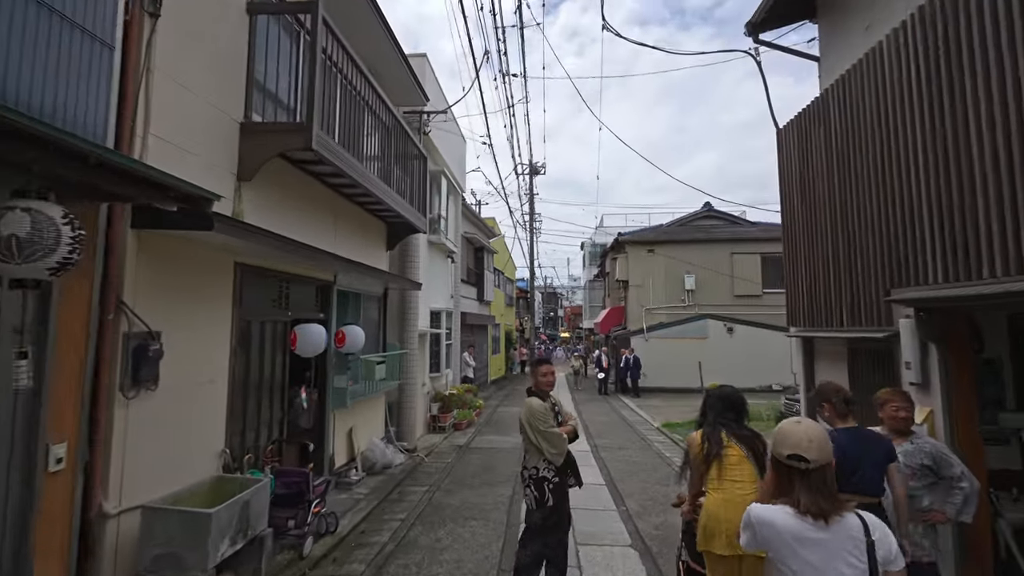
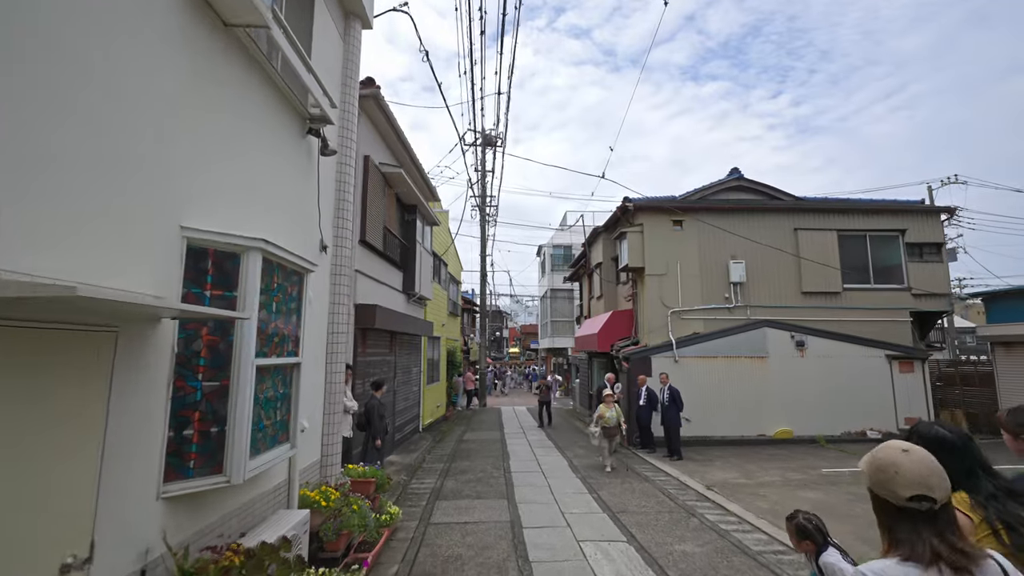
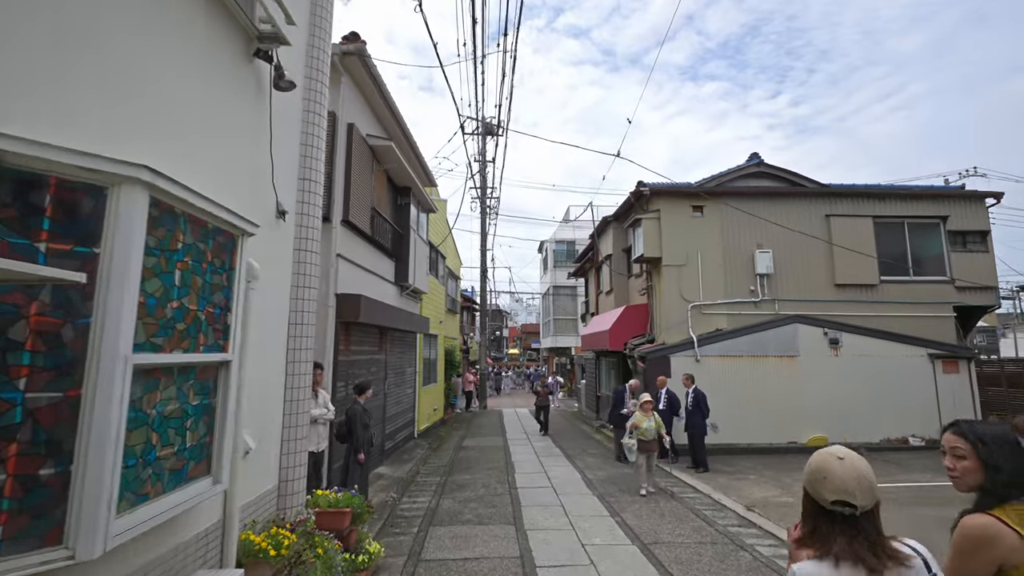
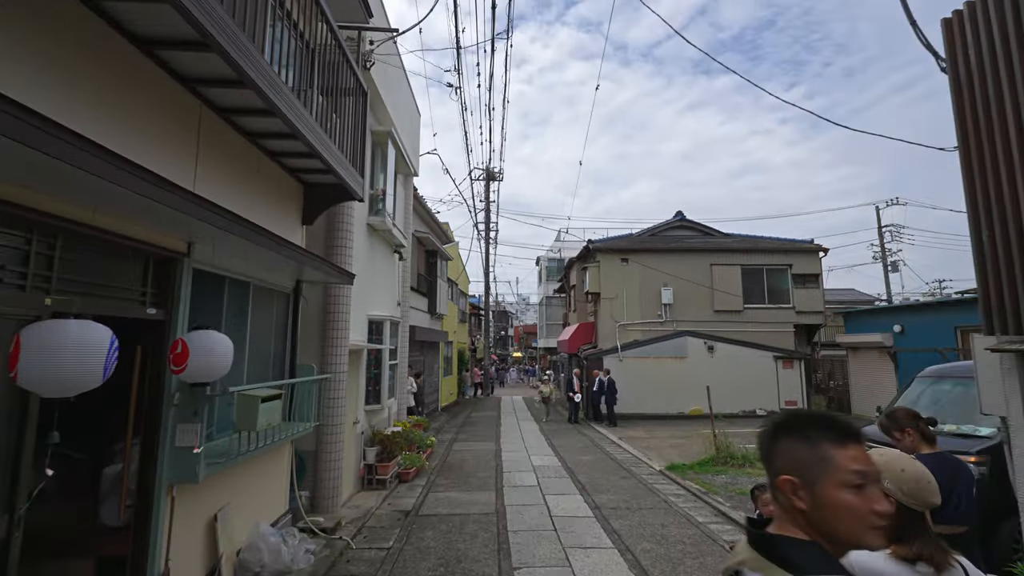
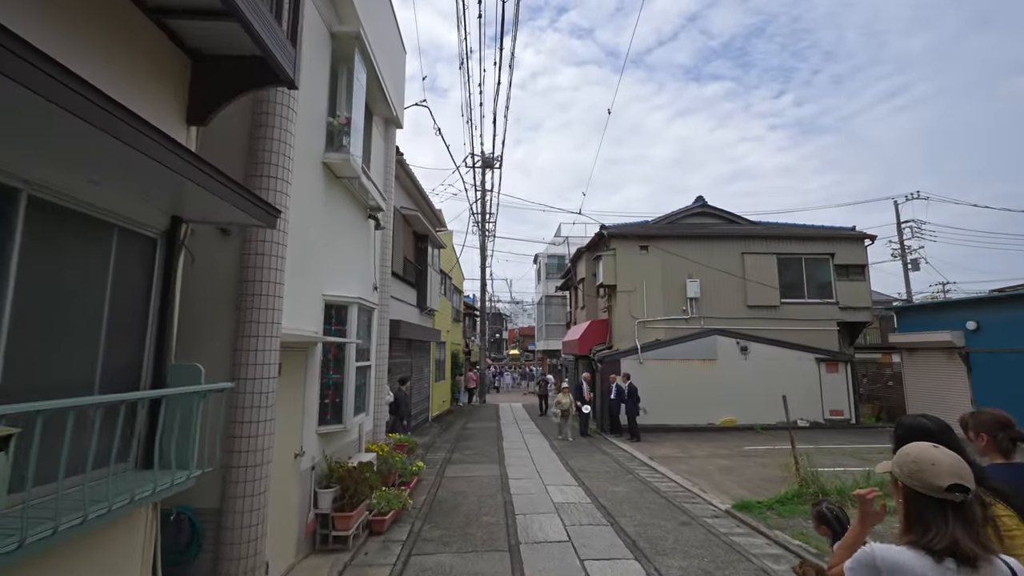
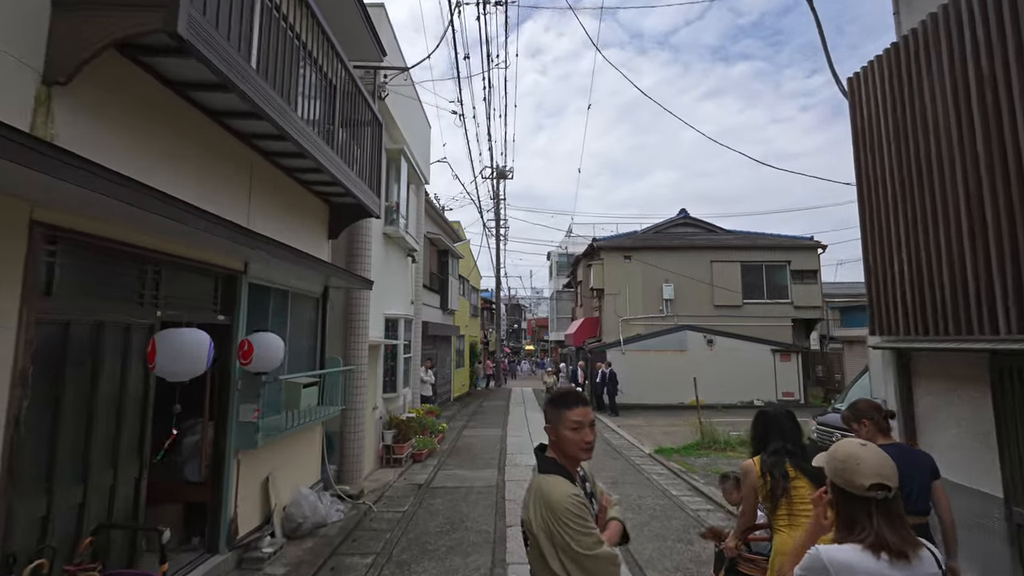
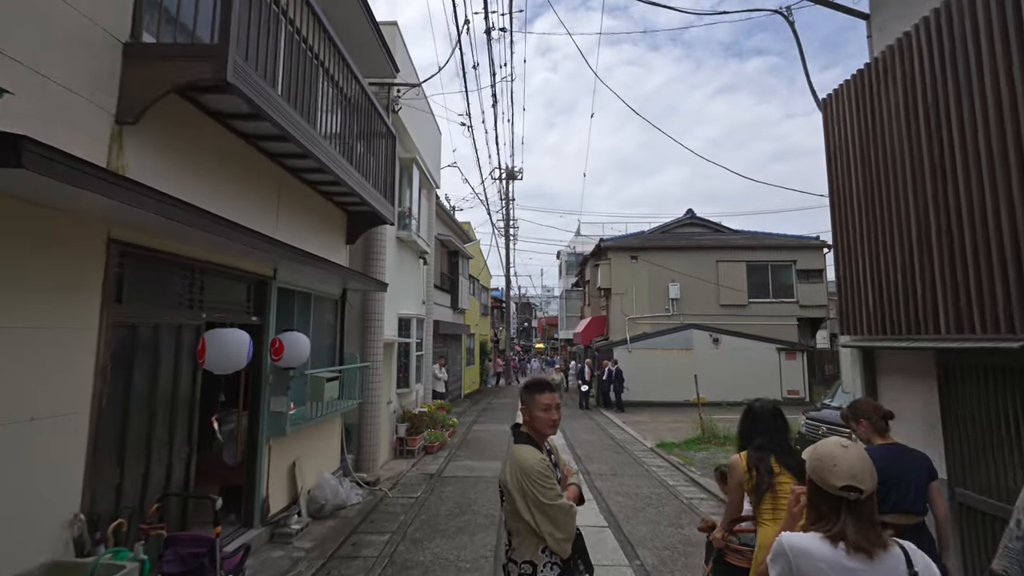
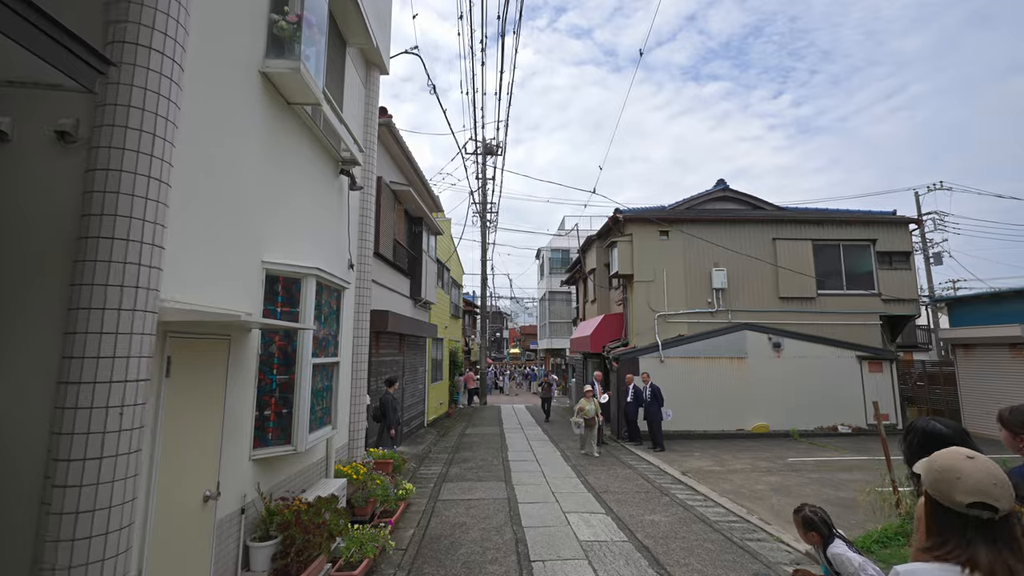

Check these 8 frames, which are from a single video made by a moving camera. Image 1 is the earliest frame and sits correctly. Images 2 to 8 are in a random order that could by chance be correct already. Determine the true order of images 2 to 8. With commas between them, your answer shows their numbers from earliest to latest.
7, 6, 4, 5, 8, 2, 3
